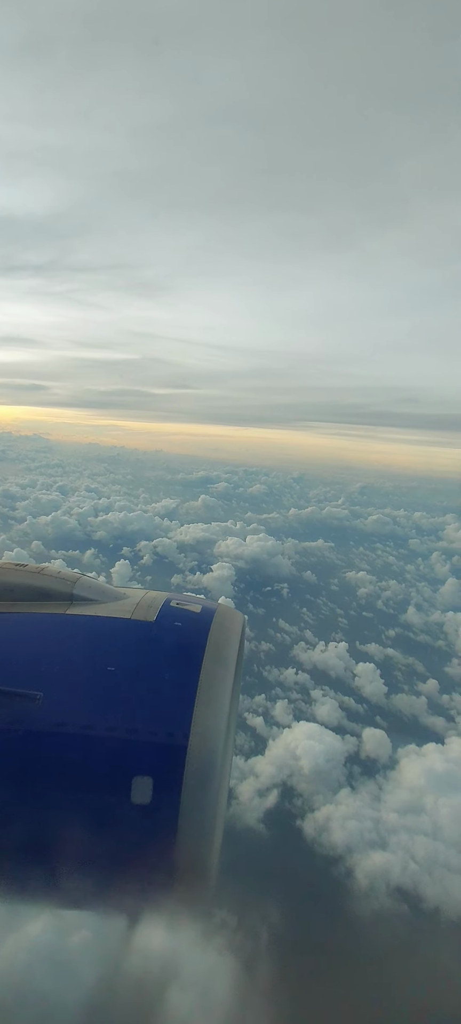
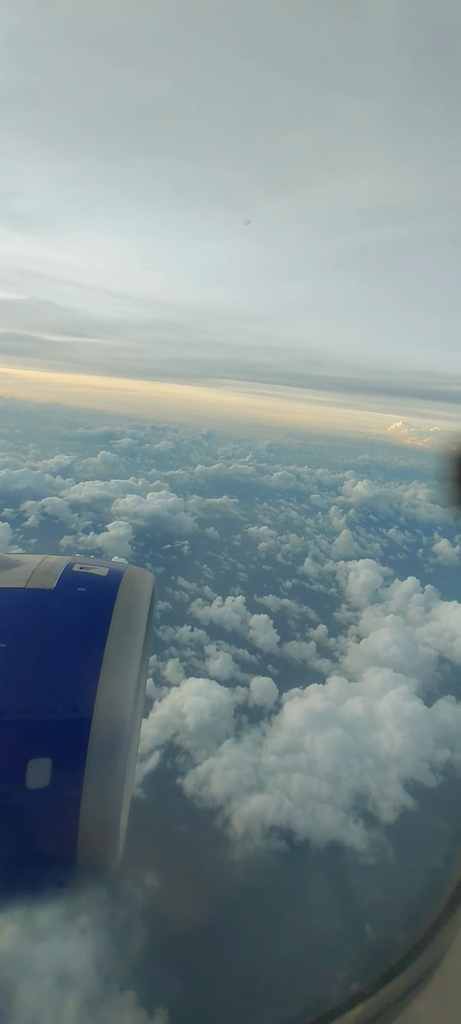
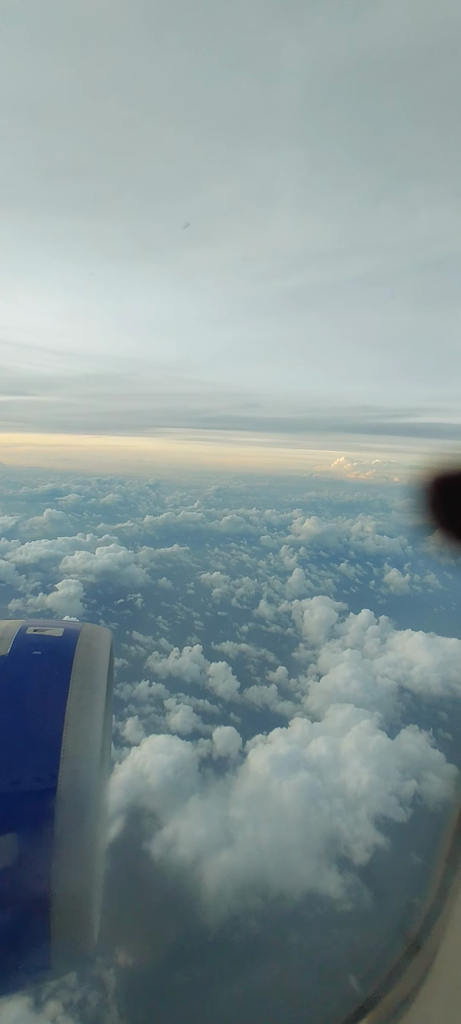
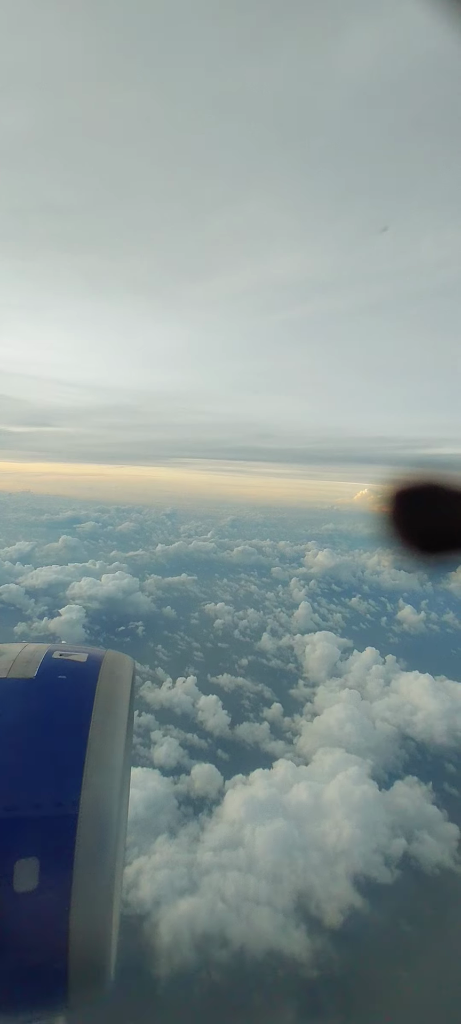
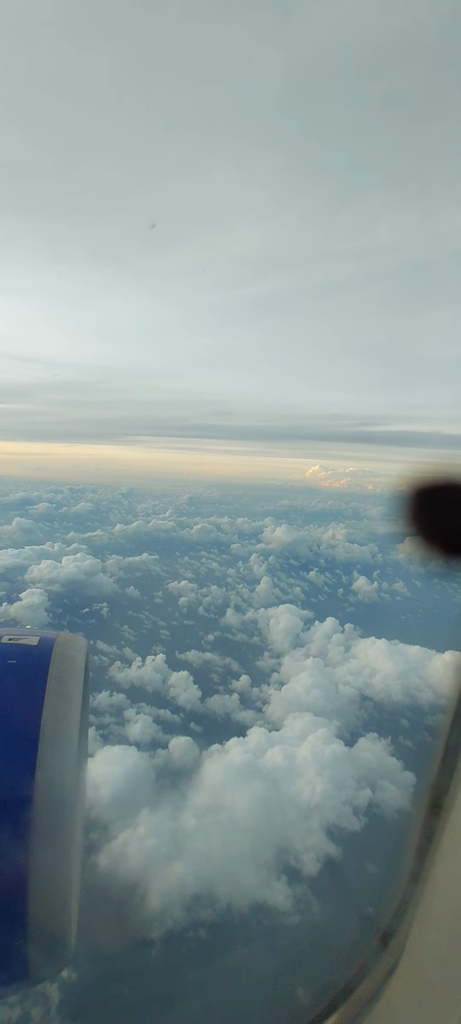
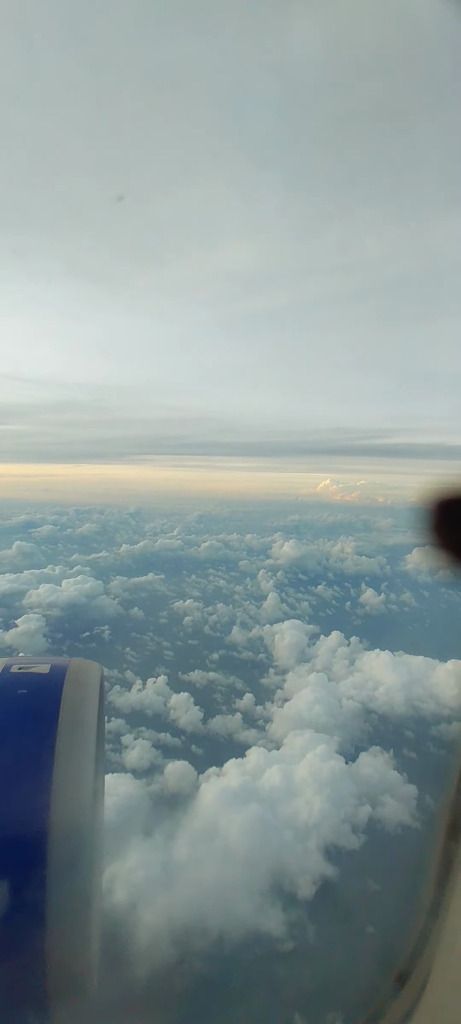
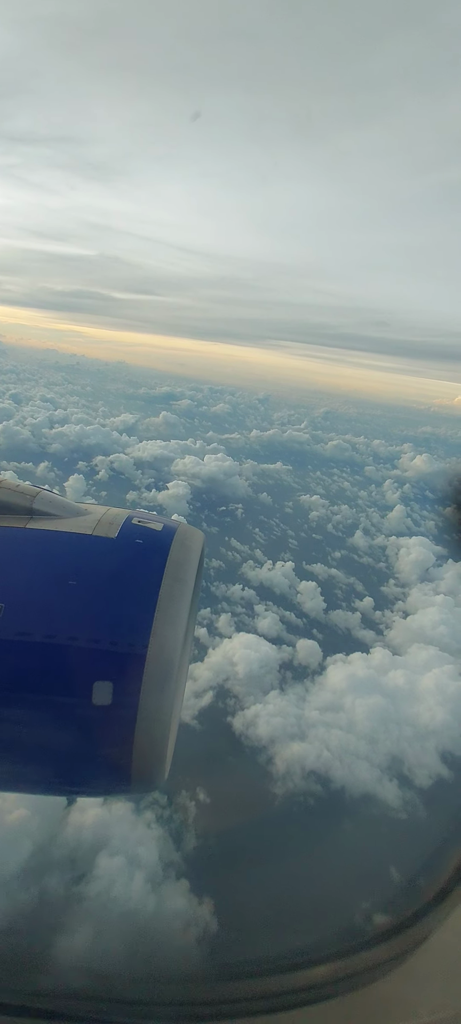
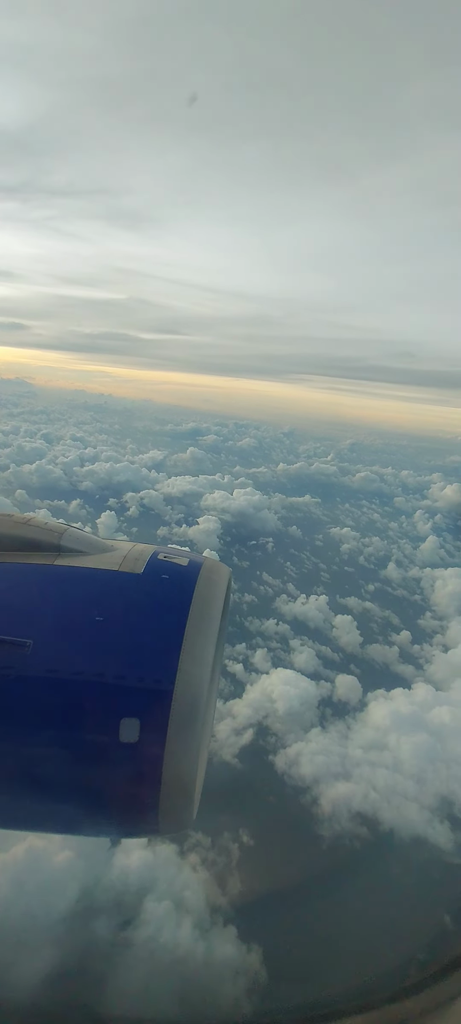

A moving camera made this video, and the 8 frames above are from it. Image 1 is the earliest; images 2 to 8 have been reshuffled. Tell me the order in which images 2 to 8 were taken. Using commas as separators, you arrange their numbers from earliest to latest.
8, 7, 2, 3, 5, 4, 6
